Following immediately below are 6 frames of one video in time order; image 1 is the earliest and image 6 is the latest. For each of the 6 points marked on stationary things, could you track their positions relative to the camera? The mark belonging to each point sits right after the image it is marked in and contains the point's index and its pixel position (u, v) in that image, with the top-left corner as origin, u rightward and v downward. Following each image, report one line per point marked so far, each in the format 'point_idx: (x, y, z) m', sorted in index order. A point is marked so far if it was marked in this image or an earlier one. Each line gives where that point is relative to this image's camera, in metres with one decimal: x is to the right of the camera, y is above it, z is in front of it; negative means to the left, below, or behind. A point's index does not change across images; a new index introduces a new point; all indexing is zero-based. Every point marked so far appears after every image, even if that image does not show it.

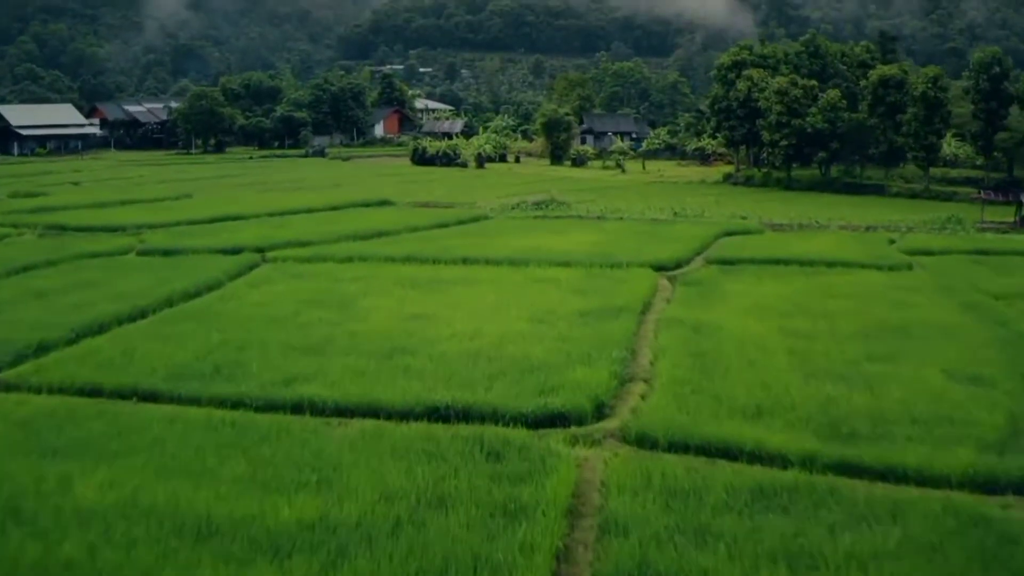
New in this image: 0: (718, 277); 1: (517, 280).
0: (+2.9, +0.1, +19.4) m
1: (+0.1, +0.1, +17.9) m
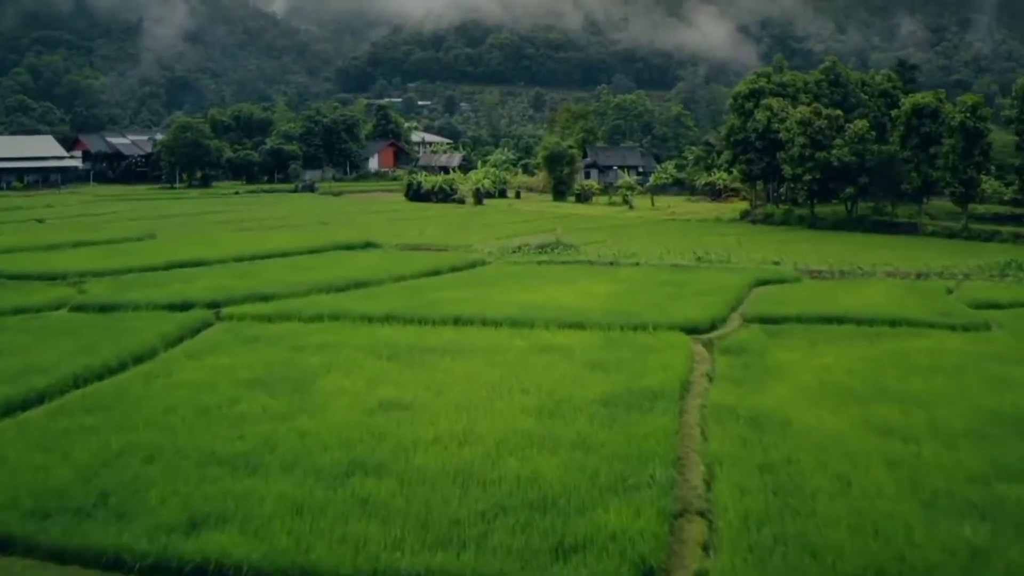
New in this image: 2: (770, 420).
0: (+3.0, -0.6, +16.0) m
1: (+0.1, -0.6, +14.5) m
2: (+2.1, -1.1, +11.2) m
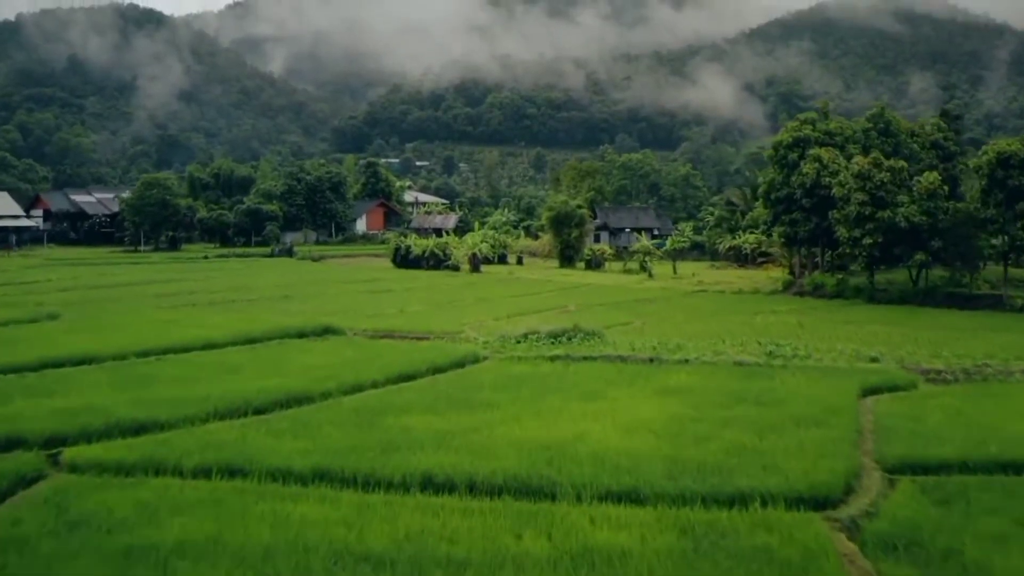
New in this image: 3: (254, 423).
0: (+3.0, -1.7, +9.4) m
1: (+0.1, -1.6, +7.9) m
2: (+2.2, -1.9, +4.7) m
3: (-2.4, -1.2, +12.6) m
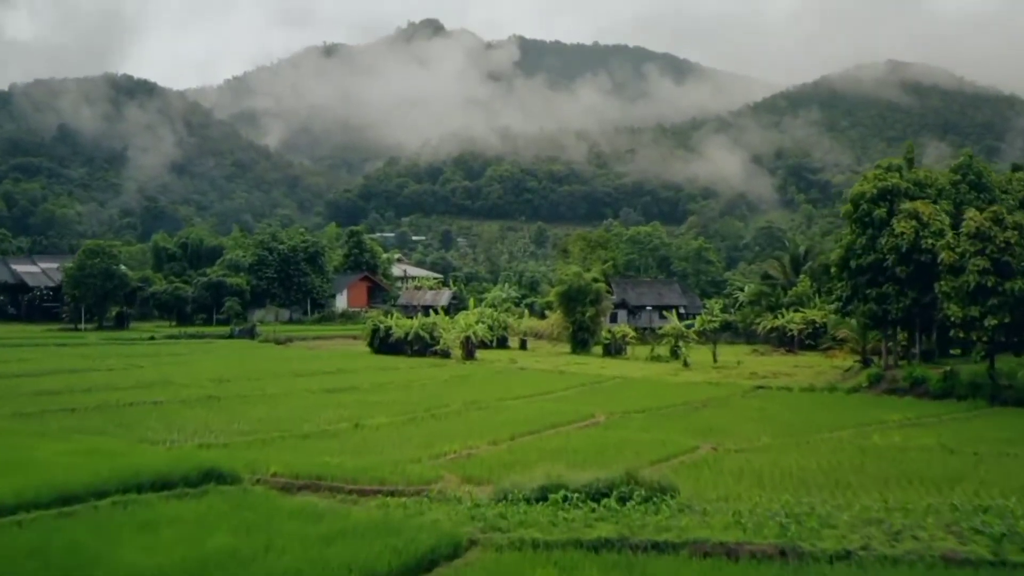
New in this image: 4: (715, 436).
0: (+3.1, -2.1, +1.2) m
1: (+0.2, -1.9, -0.3) m
2: (+2.3, -2.1, -3.6) m
3: (-2.3, -1.9, +4.4) m
4: (+2.7, -1.9, +18.1) m
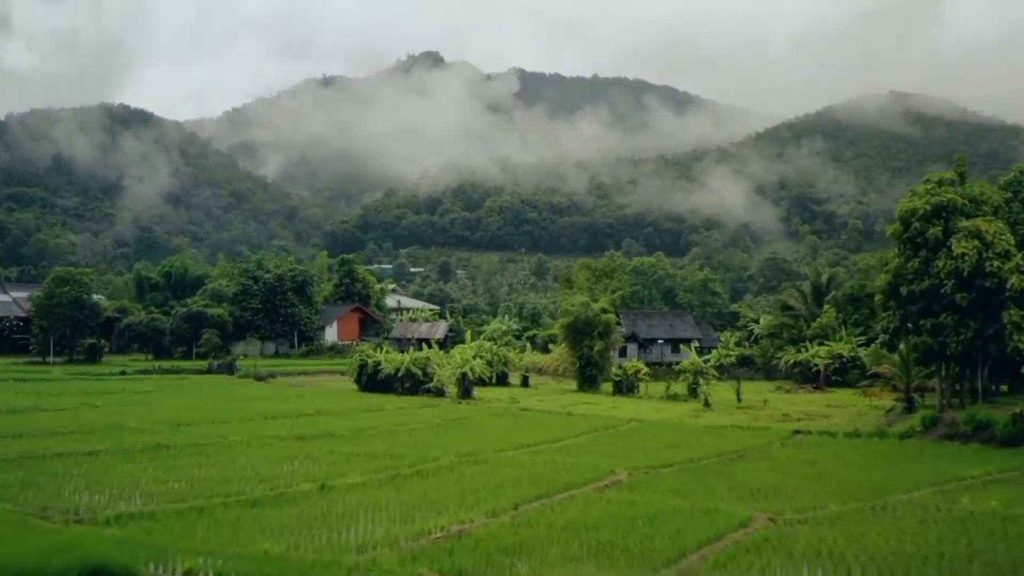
0: (+3.1, -2.0, -2.3) m
1: (+0.2, -1.8, -3.8) m
2: (+2.3, -1.8, -7.1) m
3: (-2.3, -1.8, +0.9) m
4: (+2.7, -2.2, +14.6) m
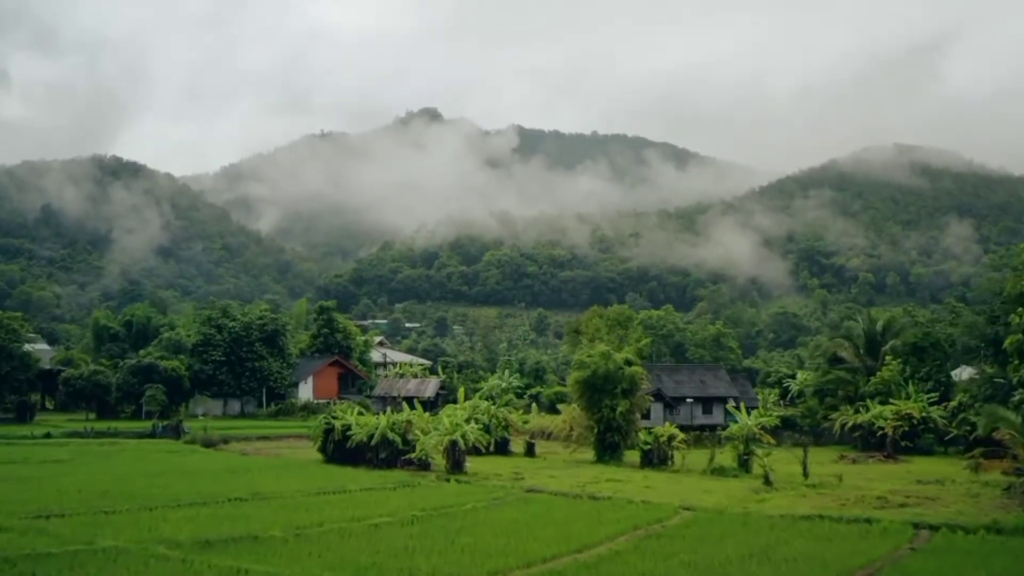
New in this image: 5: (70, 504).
0: (+3.2, -1.4, -9.1) m
1: (+0.3, -1.1, -10.6) m
2: (+2.4, -1.0, -13.9) m
3: (-2.2, -1.3, -6.0) m
4: (+2.8, -2.3, +7.7) m
5: (-6.1, -2.9, +18.2) m
